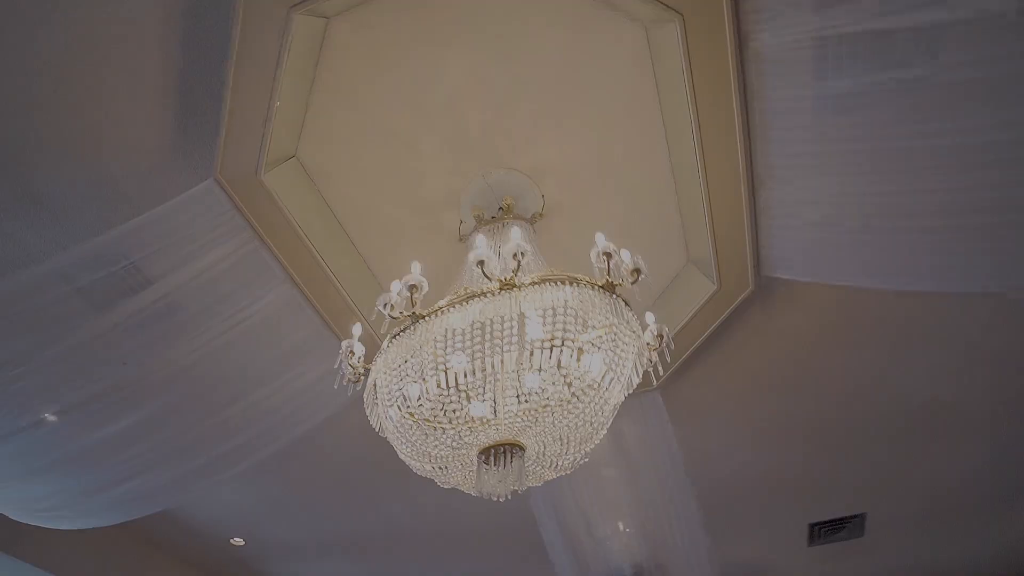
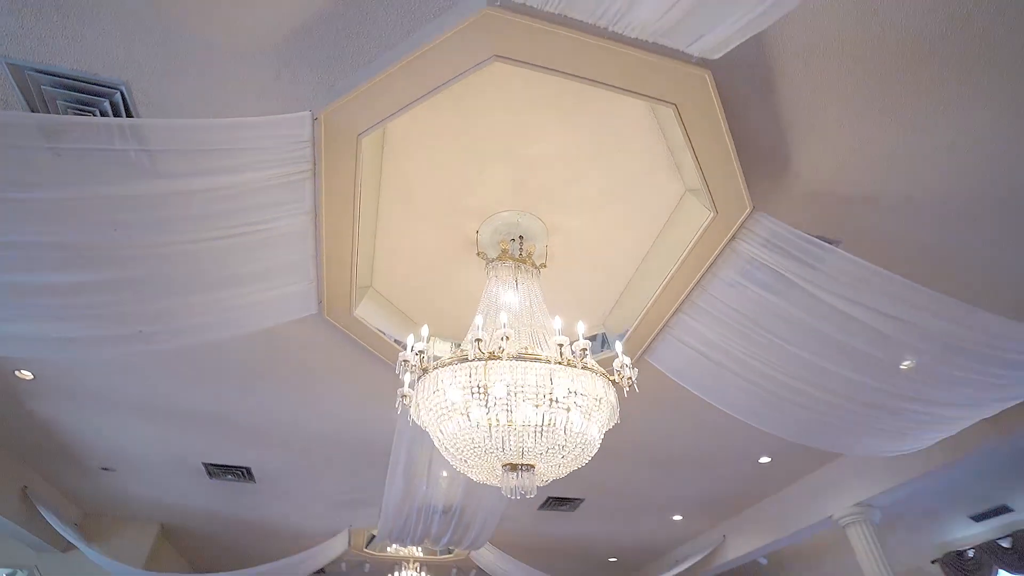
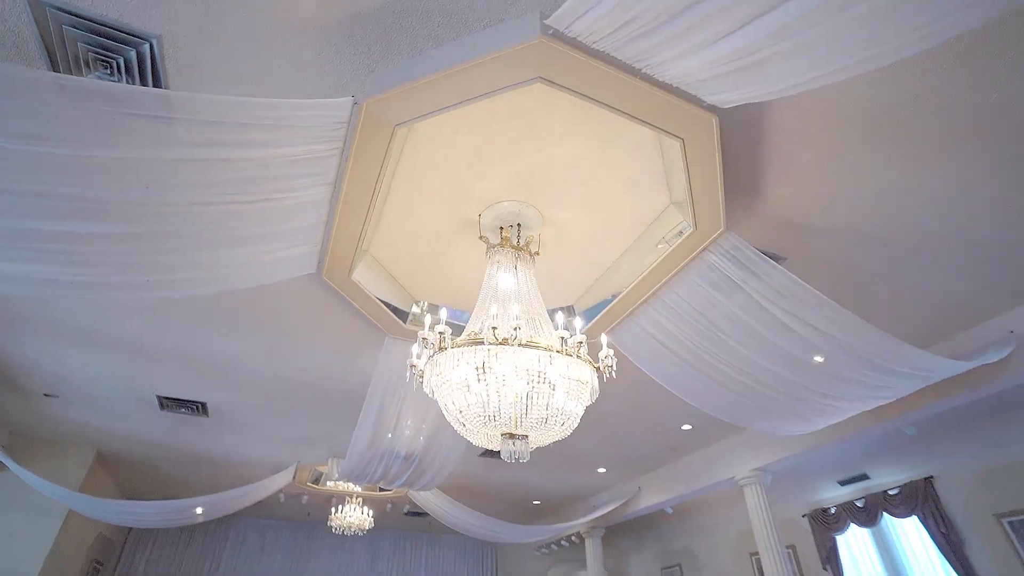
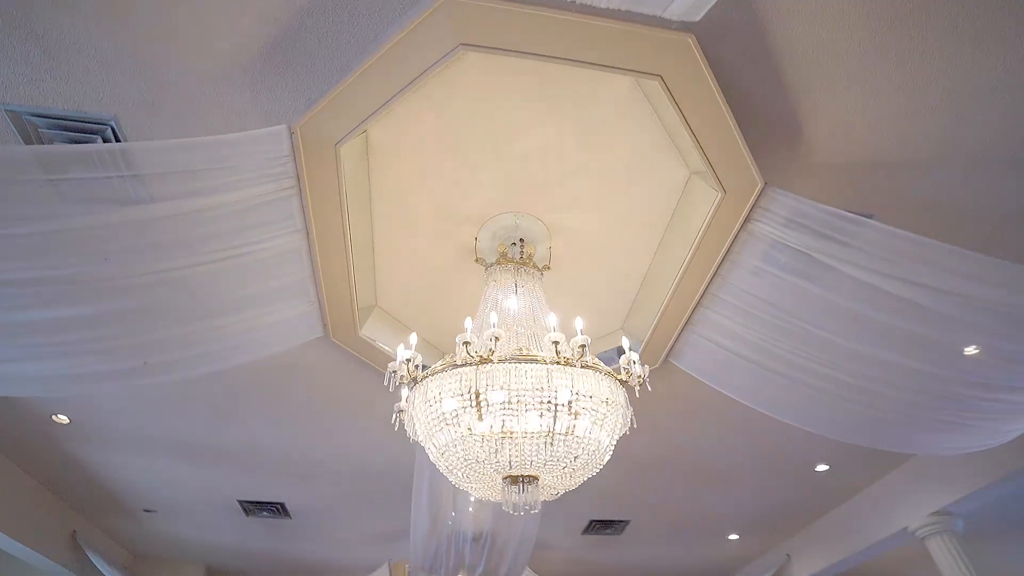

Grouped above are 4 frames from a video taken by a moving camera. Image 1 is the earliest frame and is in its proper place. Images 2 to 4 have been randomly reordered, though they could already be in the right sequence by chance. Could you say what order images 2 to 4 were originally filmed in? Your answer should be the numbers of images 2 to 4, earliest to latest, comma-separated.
4, 2, 3
